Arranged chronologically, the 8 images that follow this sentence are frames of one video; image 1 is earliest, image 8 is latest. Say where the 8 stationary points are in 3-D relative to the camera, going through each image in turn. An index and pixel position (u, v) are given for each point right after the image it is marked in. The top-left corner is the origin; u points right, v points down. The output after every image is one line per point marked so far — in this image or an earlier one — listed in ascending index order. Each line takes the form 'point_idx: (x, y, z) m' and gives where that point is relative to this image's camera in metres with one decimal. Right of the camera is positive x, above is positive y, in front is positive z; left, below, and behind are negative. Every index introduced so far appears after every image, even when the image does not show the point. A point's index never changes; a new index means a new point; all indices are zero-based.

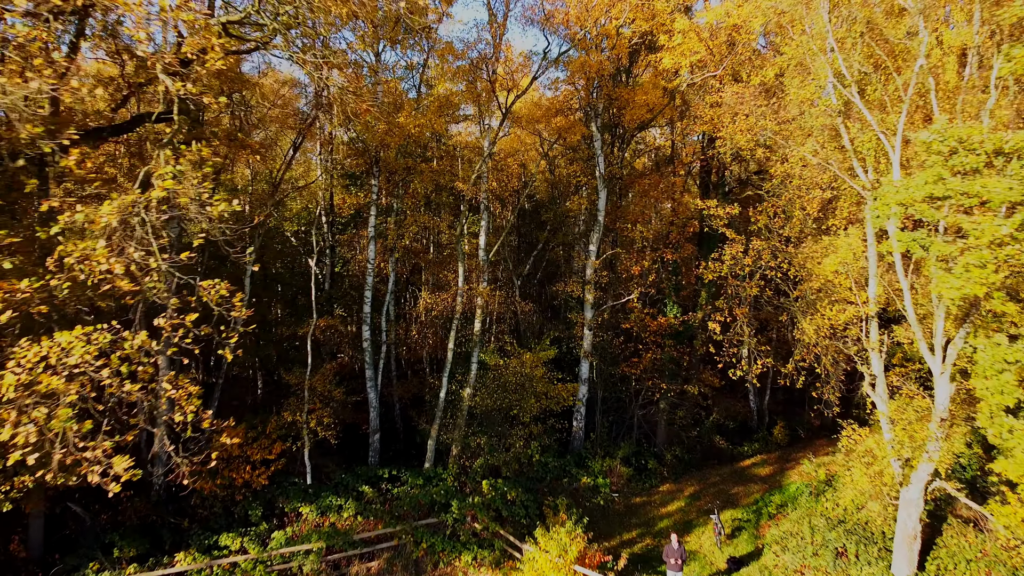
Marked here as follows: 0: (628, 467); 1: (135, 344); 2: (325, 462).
0: (+2.7, -4.2, +17.7) m
1: (-2.9, -0.4, +5.9) m
2: (-3.8, -3.6, +15.7) m
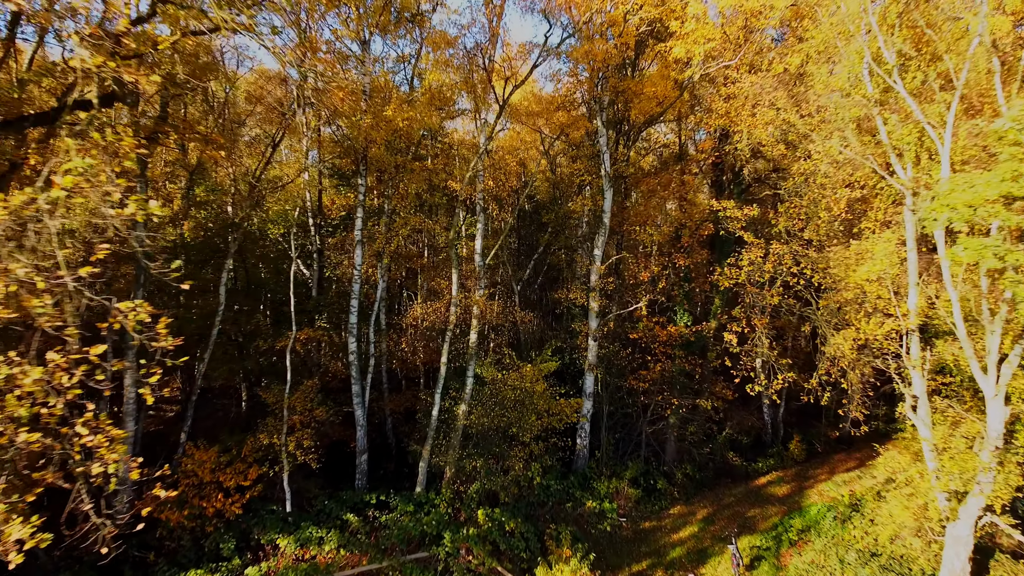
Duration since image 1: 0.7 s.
0: (+2.7, -4.3, +16.5) m
1: (-3.0, -0.6, +4.6) m
2: (-3.9, -3.7, +14.4) m
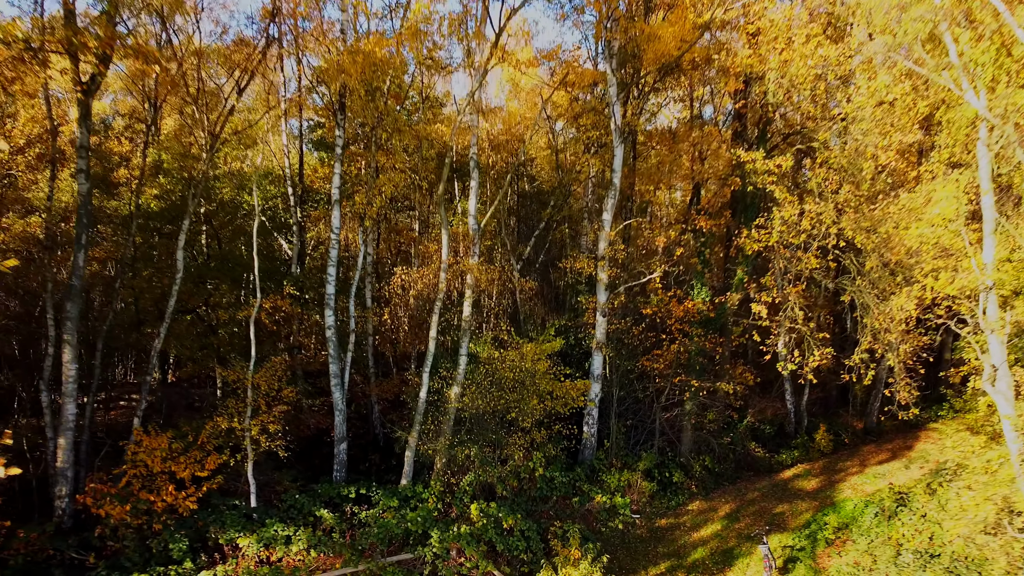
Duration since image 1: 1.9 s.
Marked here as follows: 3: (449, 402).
0: (+2.7, -3.7, +14.7) m
1: (-3.0, 0.0, +2.9) m
2: (-3.9, -3.1, +12.6) m
3: (-1.1, -1.9, +12.8) m
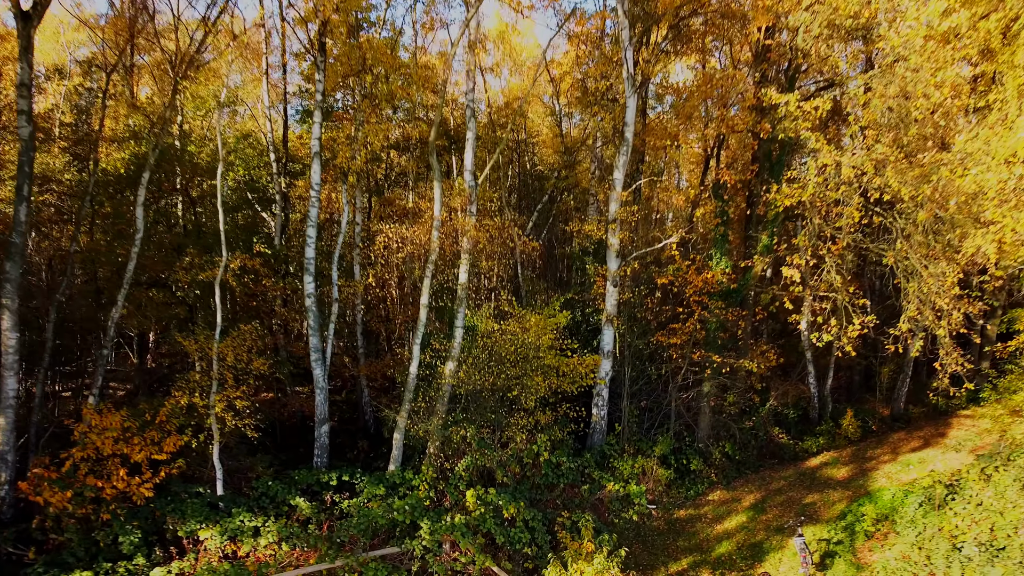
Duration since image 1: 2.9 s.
0: (+2.7, -3.2, +13.3) m
1: (-3.0, +0.6, +1.5) m
2: (-3.8, -2.6, +11.2) m
3: (-1.0, -1.4, +11.4) m
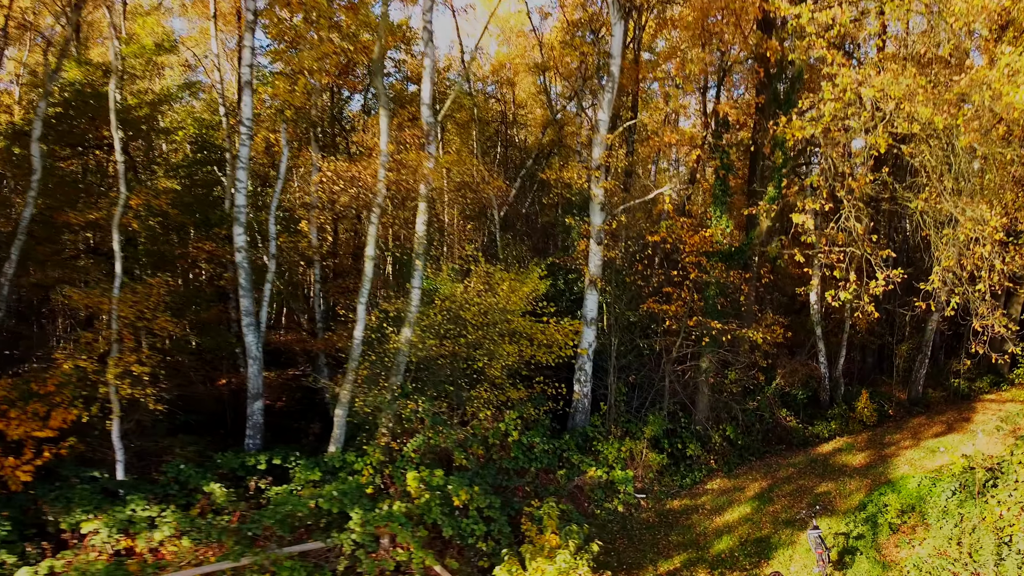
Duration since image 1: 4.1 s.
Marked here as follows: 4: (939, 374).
0: (+2.2, -2.5, +11.6) m
1: (-3.5, +1.2, -0.2) m
2: (-4.3, -2.0, +9.5) m
3: (-1.5, -0.7, +9.7) m
4: (+10.1, -2.1, +18.1) m
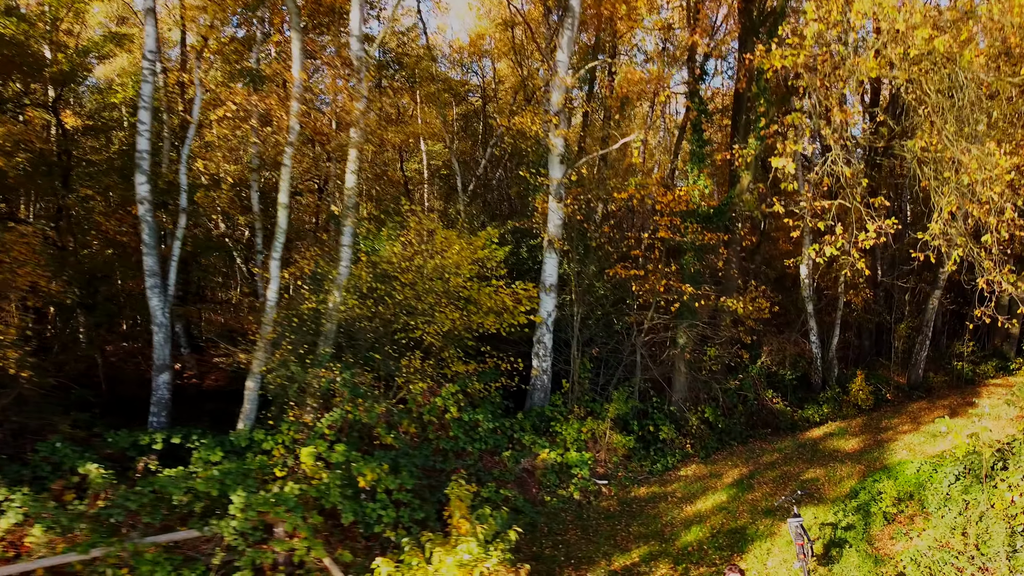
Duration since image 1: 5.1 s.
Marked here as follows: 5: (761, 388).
0: (+1.5, -2.0, +10.4) m
1: (-4.2, +1.7, -1.4) m
2: (-5.0, -1.5, +8.3) m
3: (-2.2, -0.2, +8.5) m
4: (+9.5, -1.5, +16.8) m
5: (+4.2, -1.7, +12.8) m
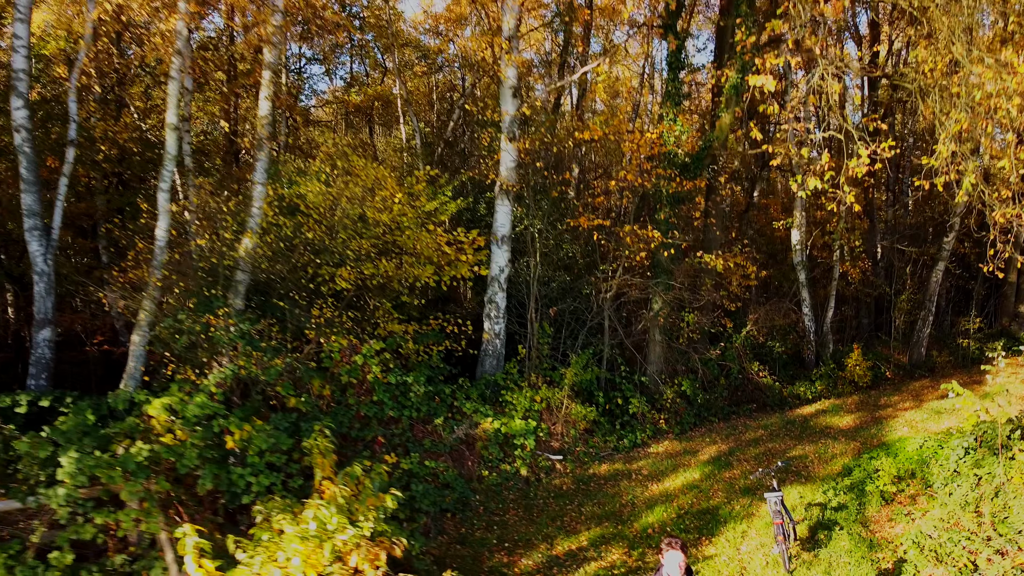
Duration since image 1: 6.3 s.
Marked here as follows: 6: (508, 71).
0: (+0.9, -1.4, +9.1) m
1: (-4.8, +2.3, -2.7) m
2: (-5.6, -0.9, +7.1) m
3: (-2.8, +0.4, +7.3) m
4: (+8.8, -1.0, +15.6) m
5: (+3.6, -1.1, +11.5) m
6: (-0.1, +2.5, +8.5) m
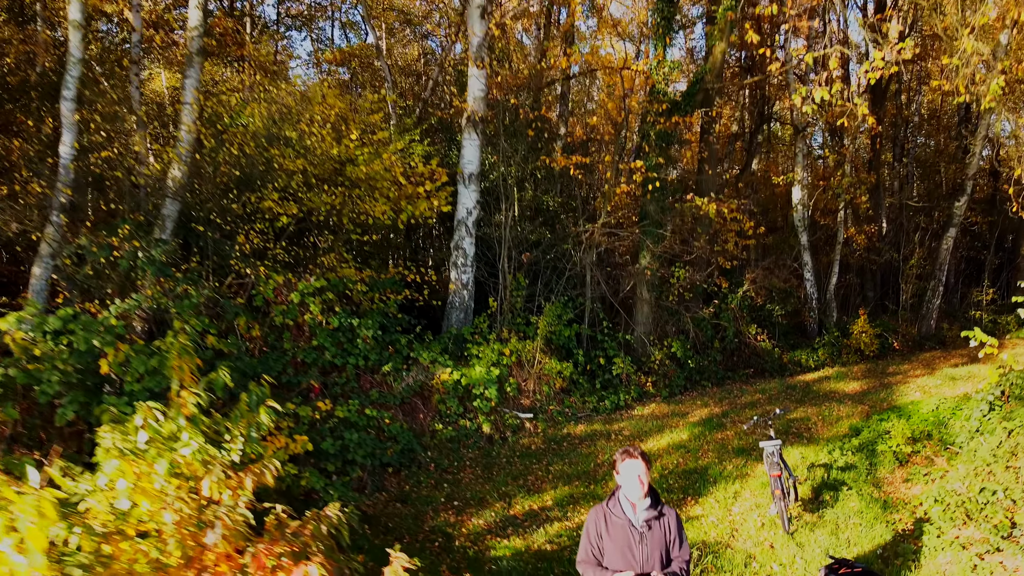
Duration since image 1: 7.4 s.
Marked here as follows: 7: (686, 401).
0: (+0.6, -0.8, +8.2) m
1: (-5.2, +2.9, -3.6) m
2: (-6.0, -0.3, +6.2) m
3: (-3.2, +1.0, +6.3) m
4: (+8.5, -0.4, +14.6) m
5: (+3.2, -0.5, +10.6) m
6: (-0.4, +3.1, +7.6) m
7: (+2.0, -1.3, +8.6) m
